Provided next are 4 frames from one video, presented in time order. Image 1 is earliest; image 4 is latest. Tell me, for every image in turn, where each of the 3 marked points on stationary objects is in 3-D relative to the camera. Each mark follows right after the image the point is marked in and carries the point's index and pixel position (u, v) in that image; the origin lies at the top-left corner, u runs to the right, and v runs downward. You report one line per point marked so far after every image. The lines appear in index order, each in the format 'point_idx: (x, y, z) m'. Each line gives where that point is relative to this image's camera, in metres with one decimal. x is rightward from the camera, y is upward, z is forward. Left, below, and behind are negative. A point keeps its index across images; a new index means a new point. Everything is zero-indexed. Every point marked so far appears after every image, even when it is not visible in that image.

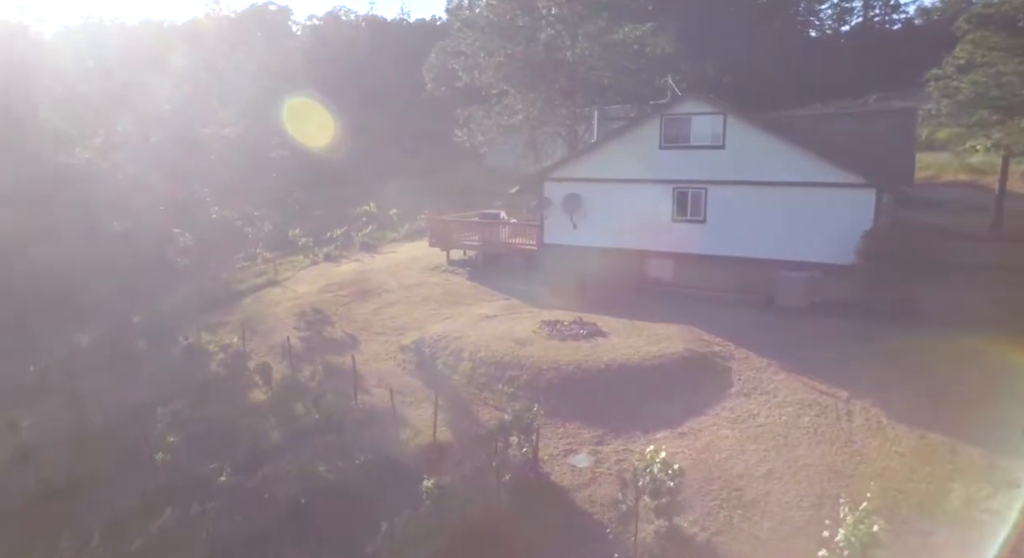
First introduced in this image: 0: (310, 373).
0: (-4.5, -2.0, +13.6) m
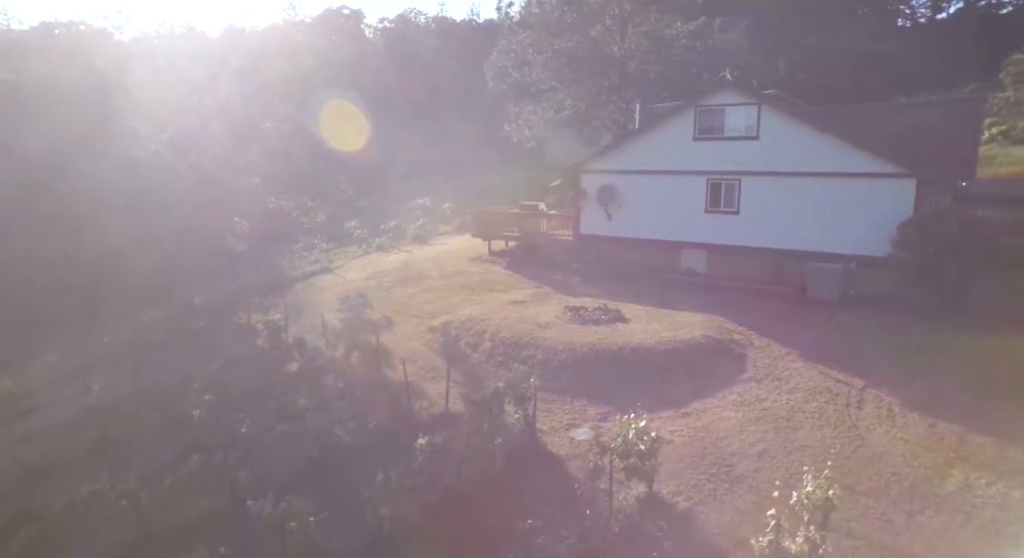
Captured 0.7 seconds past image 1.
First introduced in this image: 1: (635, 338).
0: (-4.0, -1.6, +14.5) m
1: (+2.6, -1.3, +13.2) m
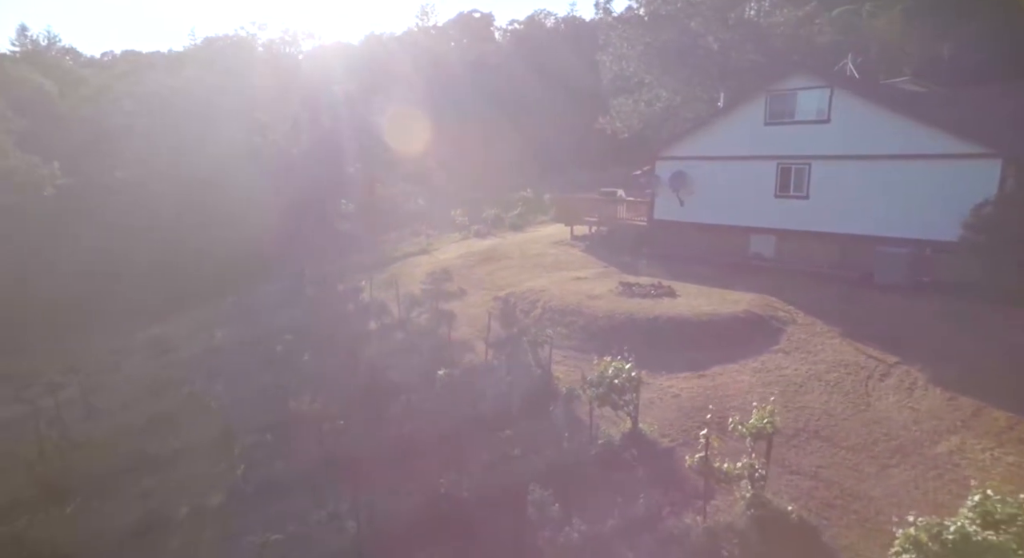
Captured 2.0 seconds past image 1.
0: (-2.6, -0.8, +16.3) m
1: (+3.7, -0.7, +13.7) m
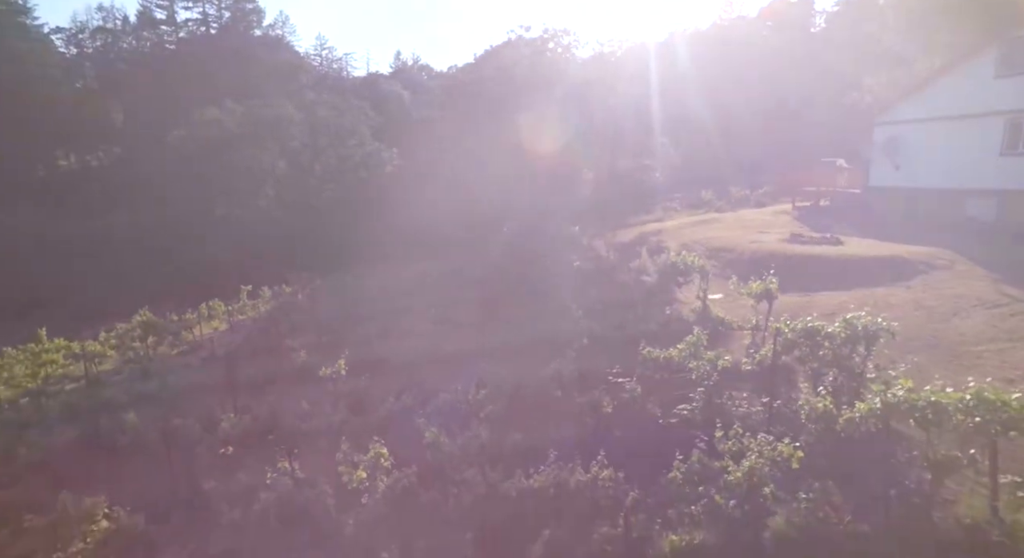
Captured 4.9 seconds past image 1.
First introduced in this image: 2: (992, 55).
0: (+3.0, +1.0, +19.7) m
1: (+7.5, +0.6, +14.6) m
2: (+13.2, +6.2, +16.9) m
